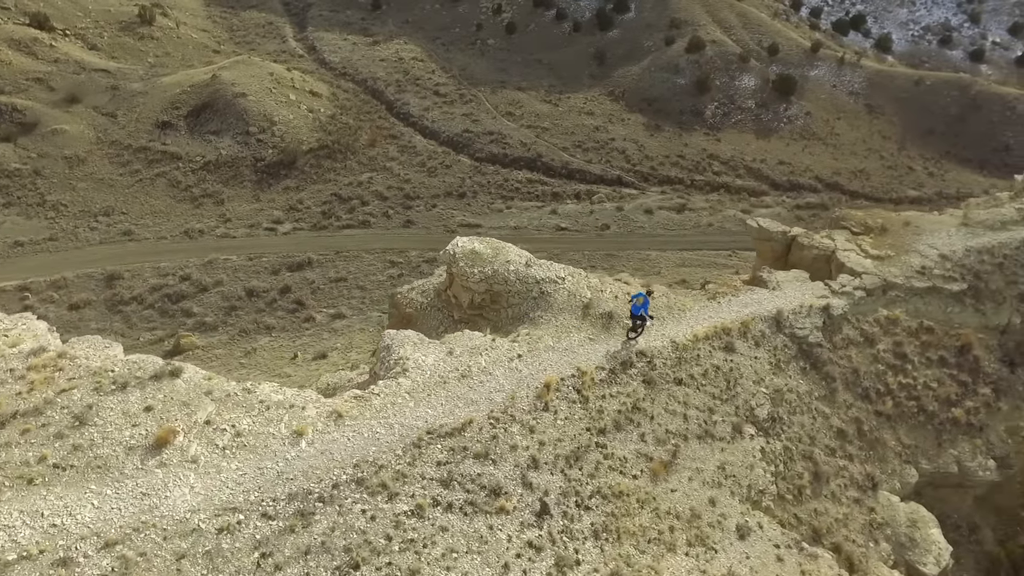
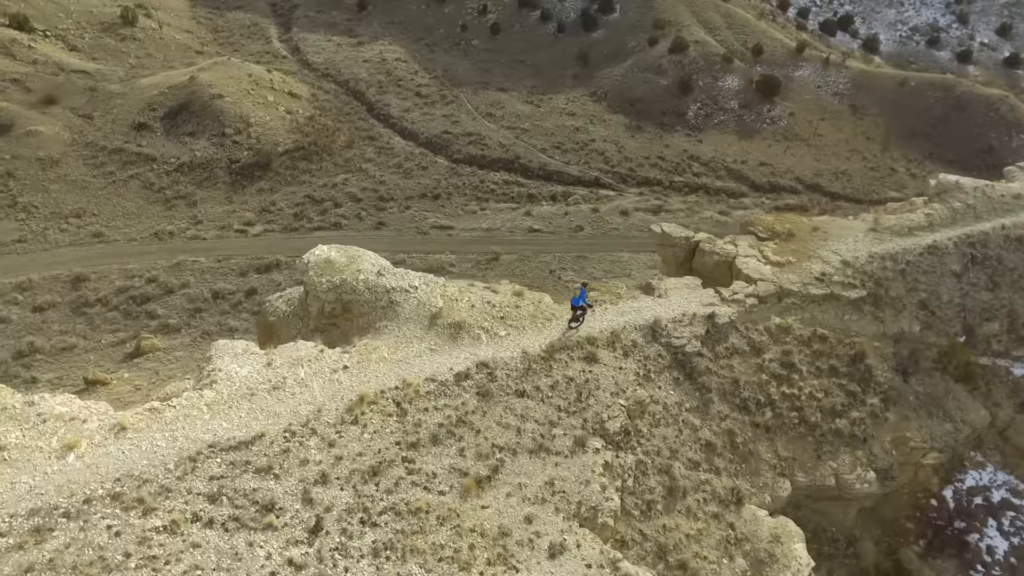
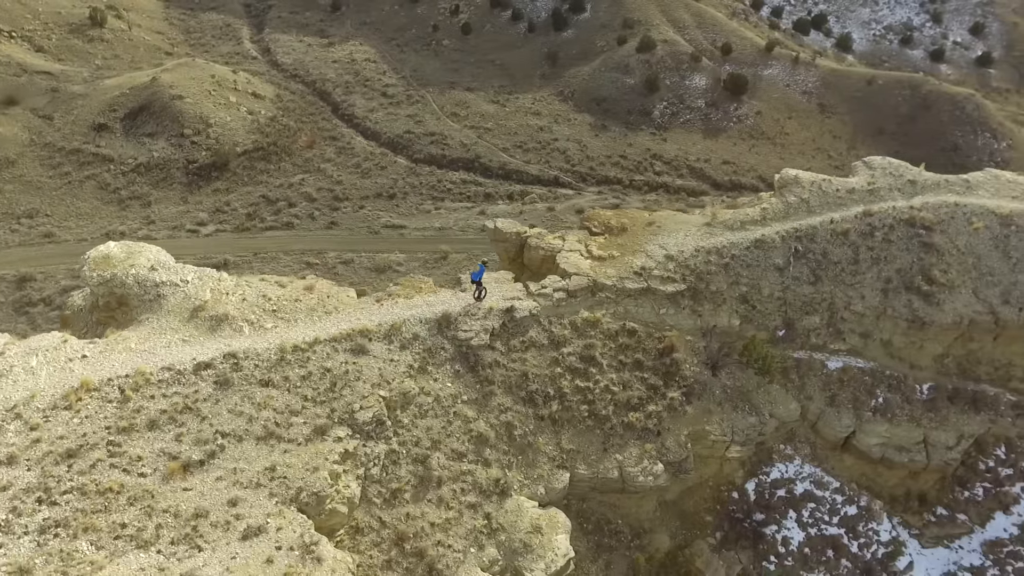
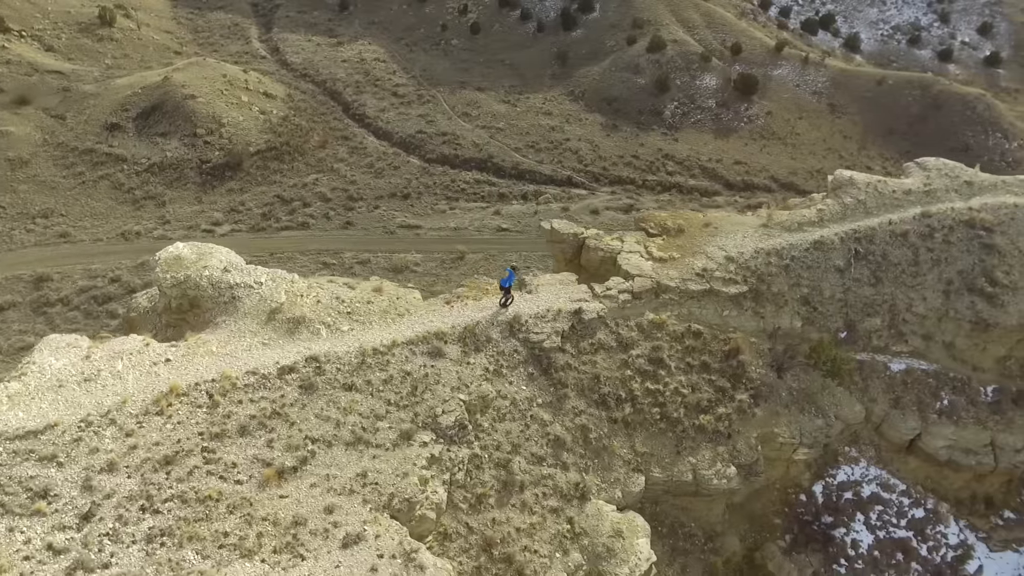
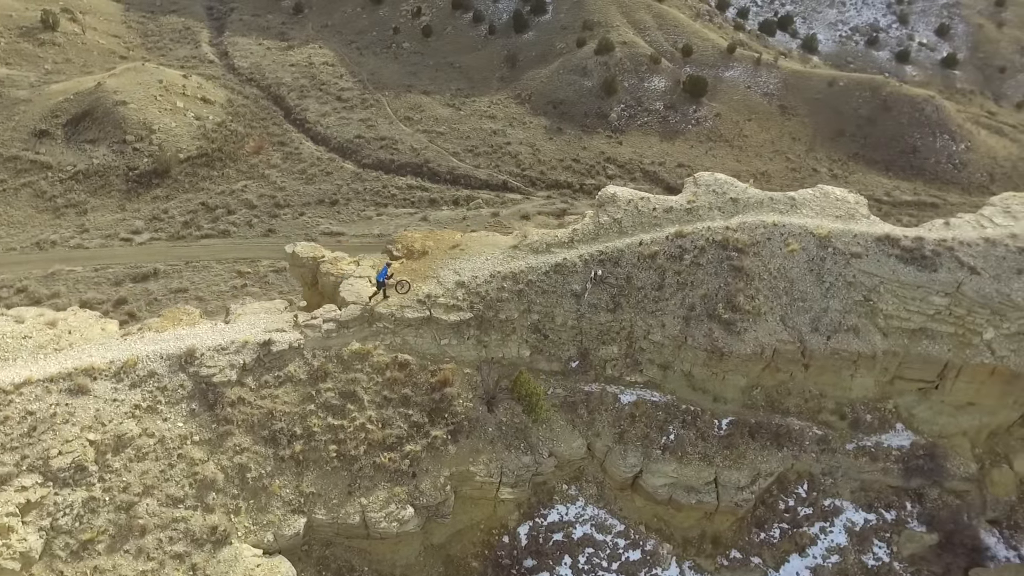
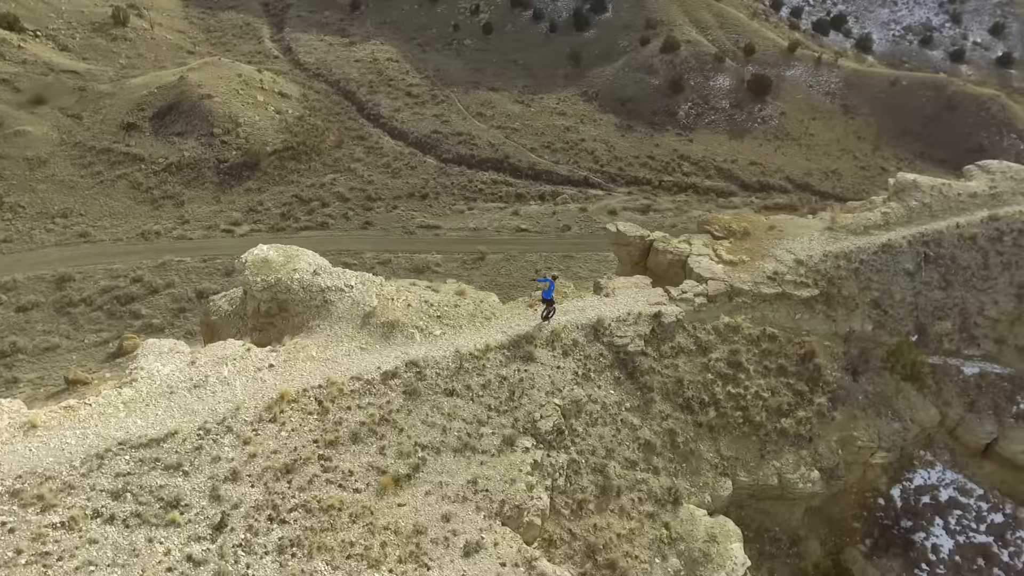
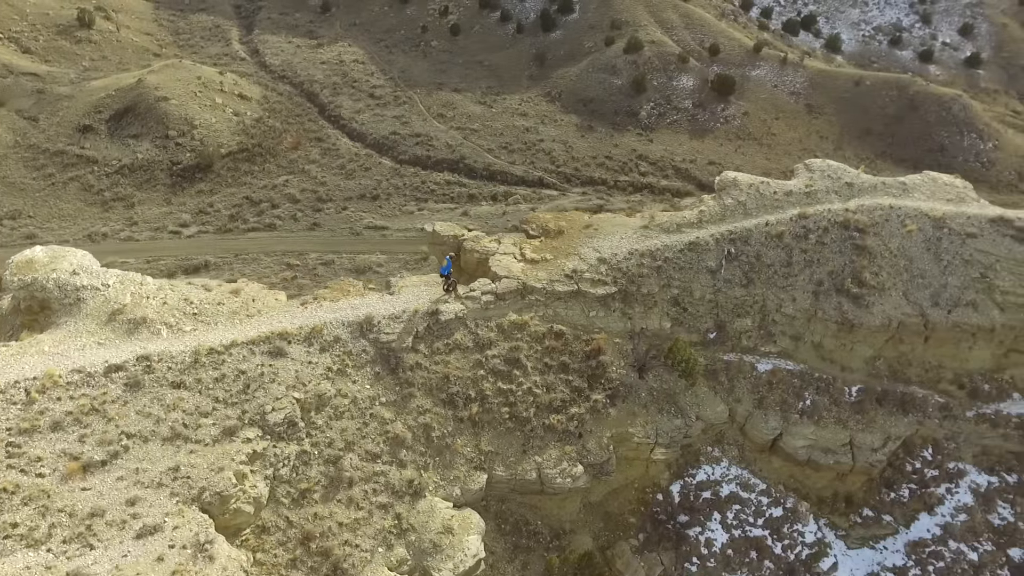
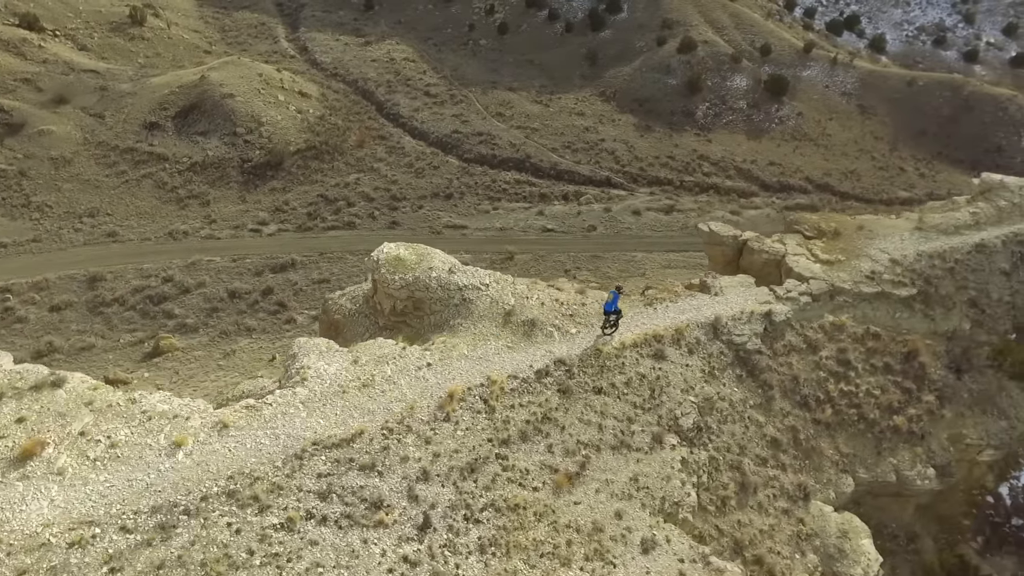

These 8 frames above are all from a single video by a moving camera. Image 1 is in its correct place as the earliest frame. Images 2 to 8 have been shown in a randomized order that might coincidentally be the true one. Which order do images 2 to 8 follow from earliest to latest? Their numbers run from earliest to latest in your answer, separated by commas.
8, 2, 6, 4, 3, 7, 5
